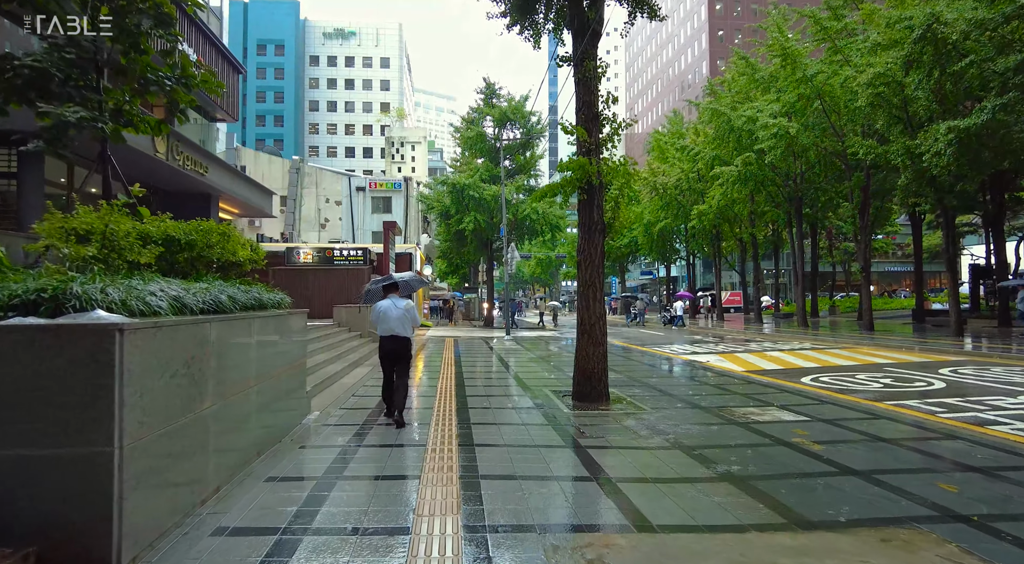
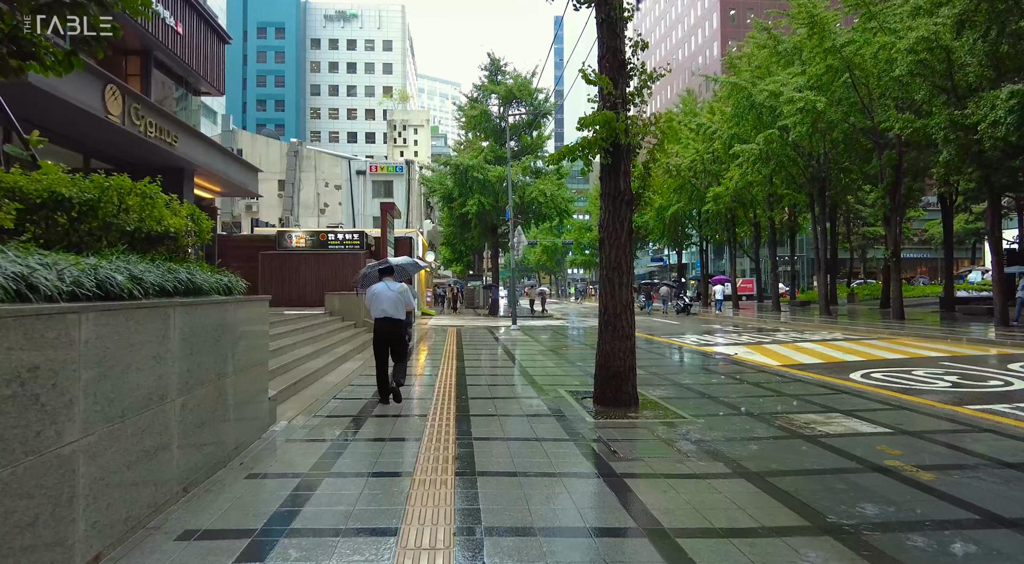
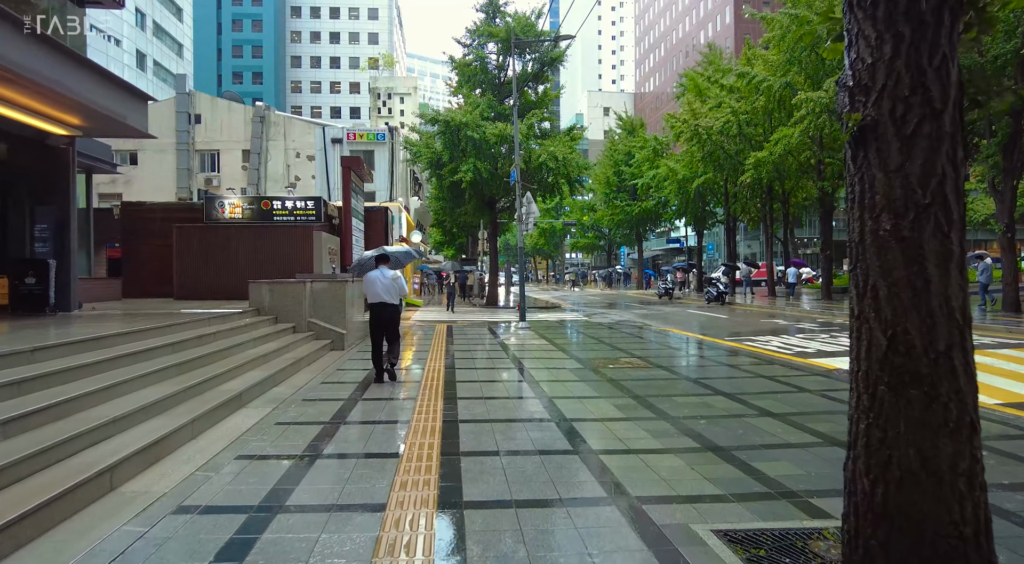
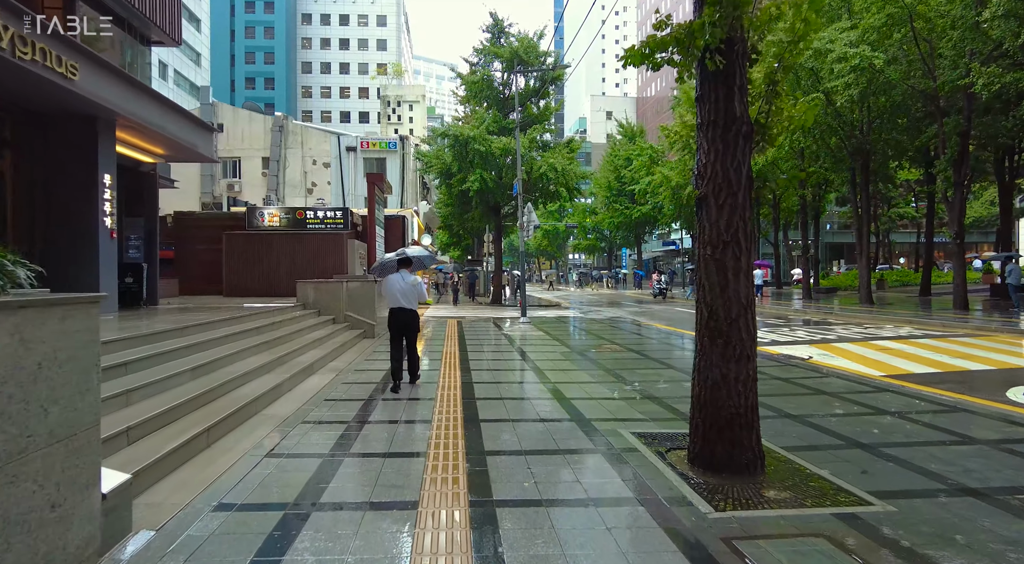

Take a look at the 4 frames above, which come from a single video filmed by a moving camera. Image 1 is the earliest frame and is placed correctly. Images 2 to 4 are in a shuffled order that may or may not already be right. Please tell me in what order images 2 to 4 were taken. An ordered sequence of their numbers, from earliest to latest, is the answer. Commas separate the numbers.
2, 4, 3
